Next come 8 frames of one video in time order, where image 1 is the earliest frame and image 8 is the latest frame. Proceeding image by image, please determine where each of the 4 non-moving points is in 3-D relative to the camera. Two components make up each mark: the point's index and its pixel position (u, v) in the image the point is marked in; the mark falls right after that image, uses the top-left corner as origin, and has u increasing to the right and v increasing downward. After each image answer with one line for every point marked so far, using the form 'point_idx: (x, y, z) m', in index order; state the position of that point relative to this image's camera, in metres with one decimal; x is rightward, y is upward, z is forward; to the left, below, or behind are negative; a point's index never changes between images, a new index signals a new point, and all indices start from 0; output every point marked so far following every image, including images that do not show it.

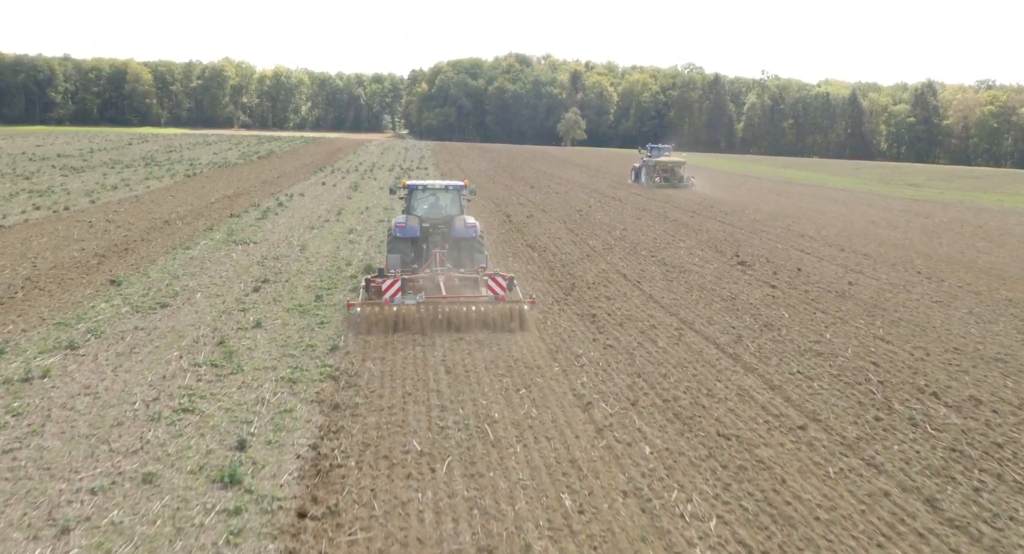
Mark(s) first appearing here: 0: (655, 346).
0: (+1.9, -0.9, +9.8) m
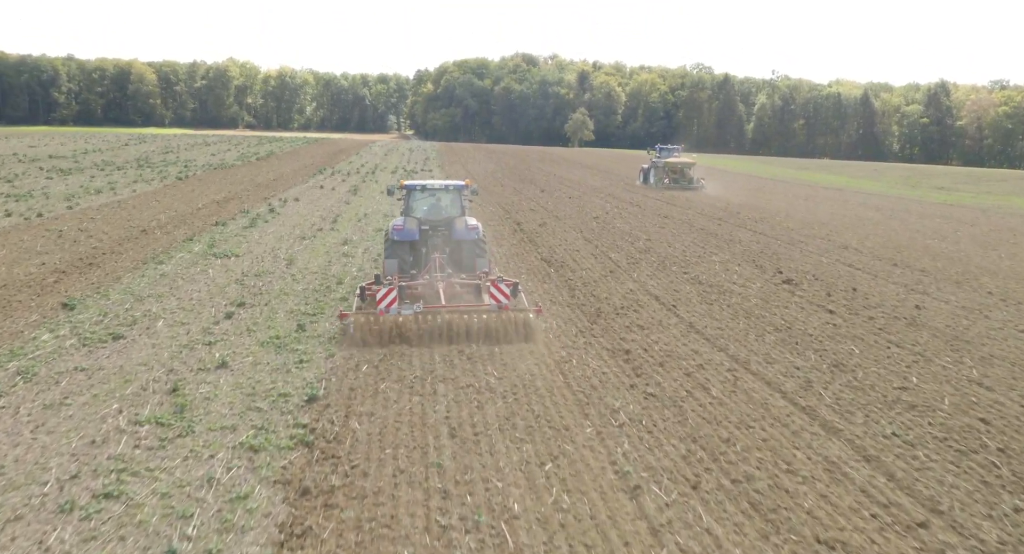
0: (+2.1, -1.3, +8.0) m
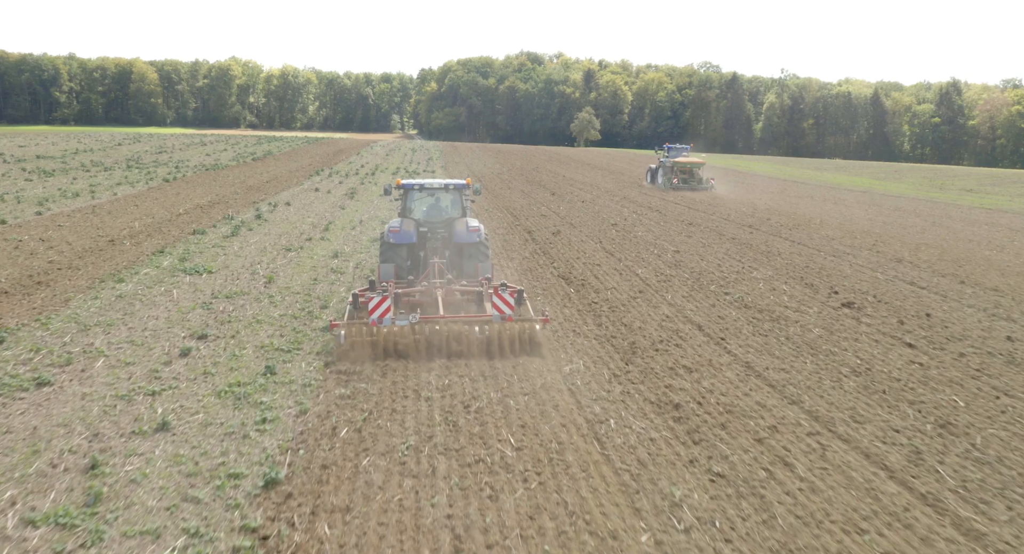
0: (+2.3, -1.6, +6.0) m
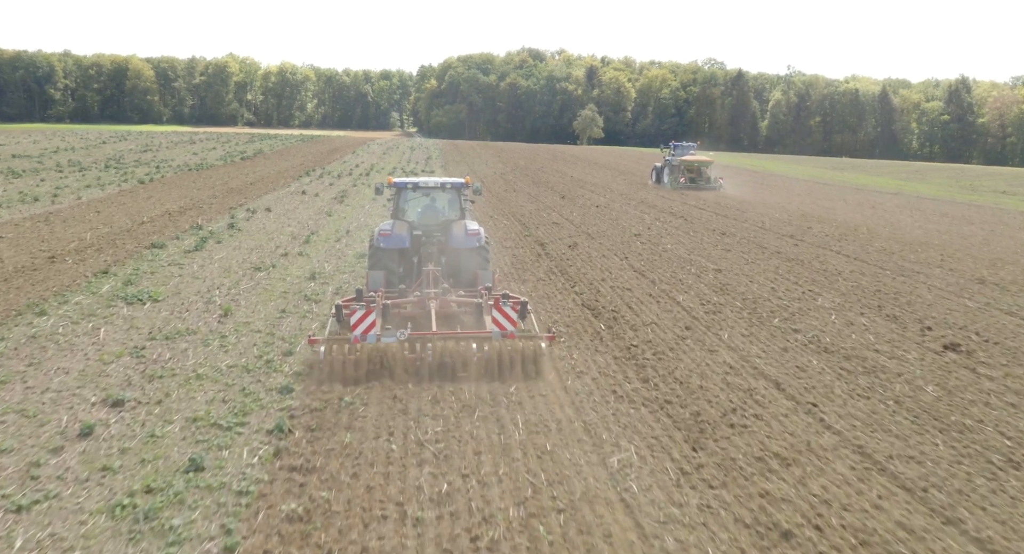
0: (+2.5, -2.1, +3.7) m
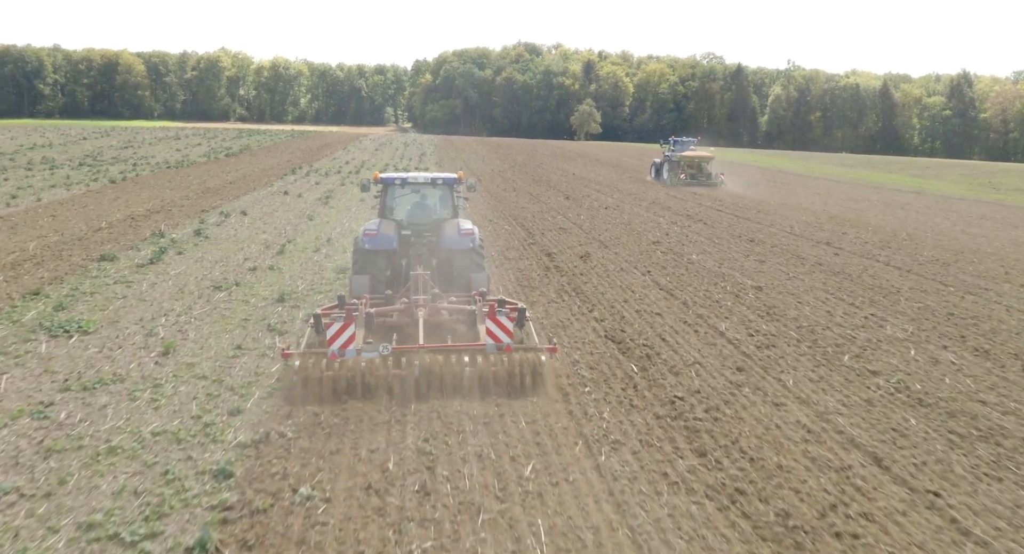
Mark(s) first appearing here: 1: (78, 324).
0: (+2.6, -2.4, +1.8) m
1: (-5.2, -0.6, +9.1) m
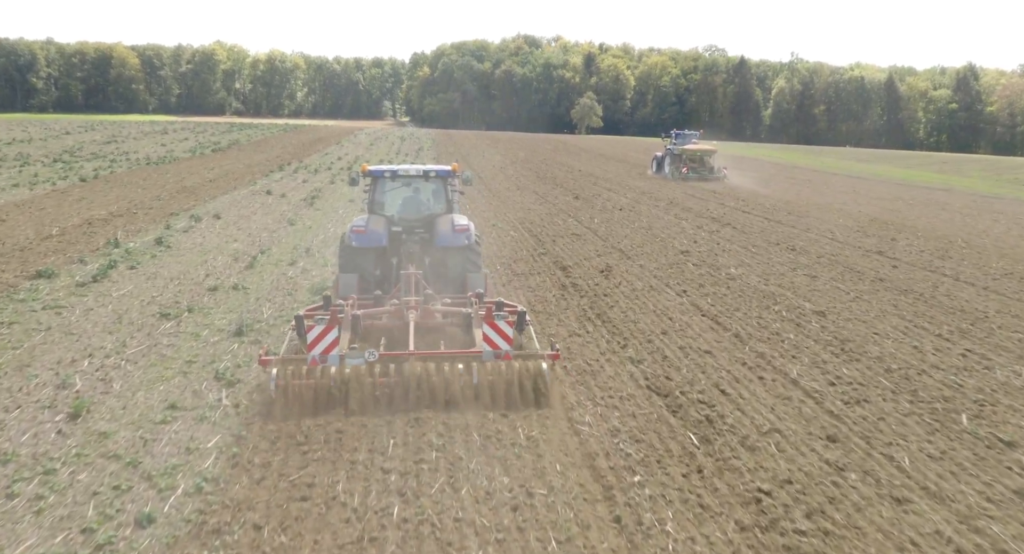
0: (+2.8, -2.8, -0.1) m
1: (-5.1, -0.9, +7.2) m
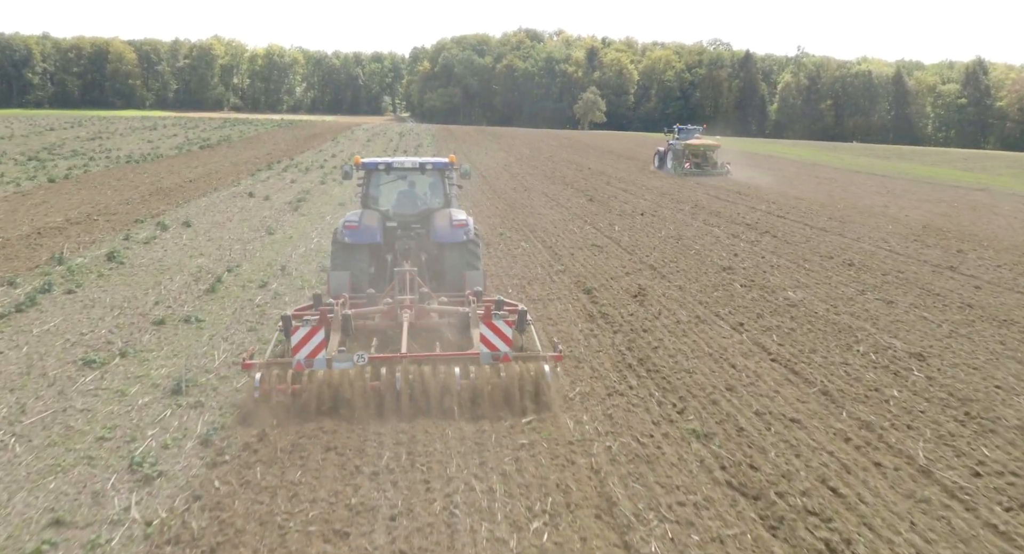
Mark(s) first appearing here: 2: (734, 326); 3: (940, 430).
0: (+2.9, -3.2, -1.9) m
1: (-4.9, -1.2, +5.3) m
2: (+2.4, -0.6, +8.1) m
3: (+3.3, -1.2, +5.8) m
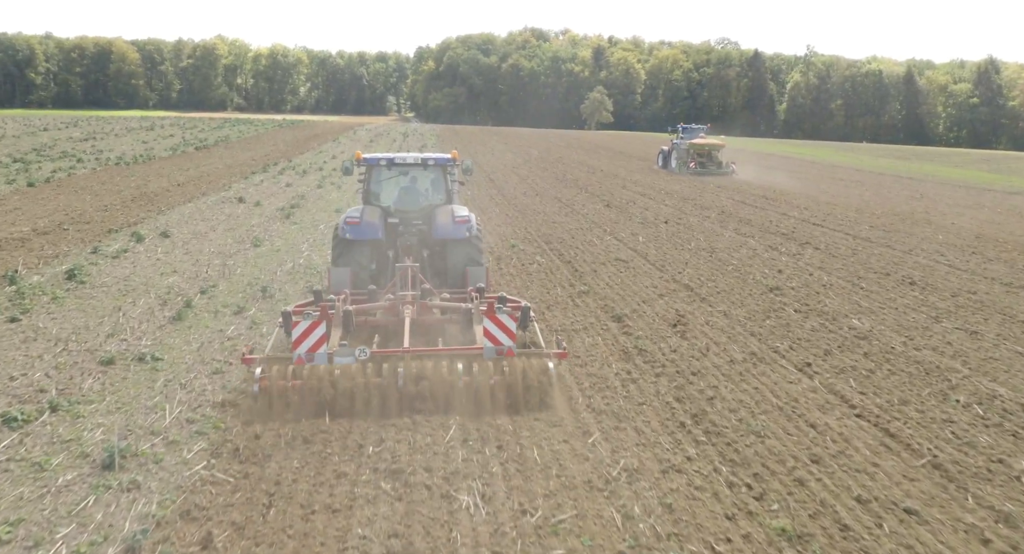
0: (+3.1, -3.4, -3.3) m
1: (-4.8, -1.5, +4.0) m
2: (+2.6, -0.8, +6.7) m
3: (+3.4, -1.5, +4.4) m
